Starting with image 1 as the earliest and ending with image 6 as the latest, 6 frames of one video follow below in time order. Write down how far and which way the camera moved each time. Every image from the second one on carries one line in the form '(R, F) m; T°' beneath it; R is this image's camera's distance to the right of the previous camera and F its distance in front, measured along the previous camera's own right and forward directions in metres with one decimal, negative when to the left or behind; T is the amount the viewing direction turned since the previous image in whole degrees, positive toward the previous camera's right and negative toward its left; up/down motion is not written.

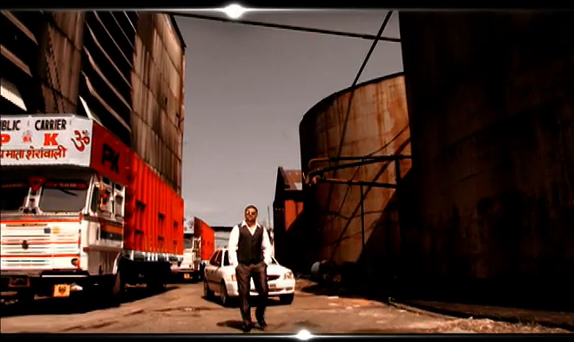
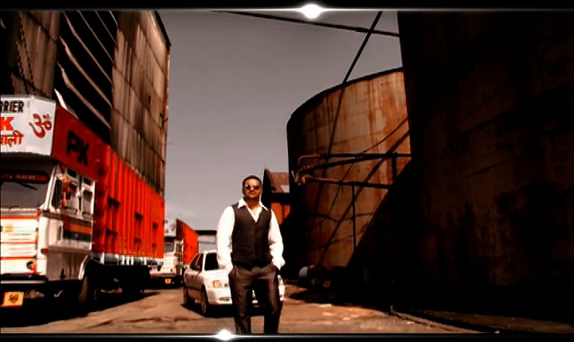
(-0.1, +1.2) m; +2°
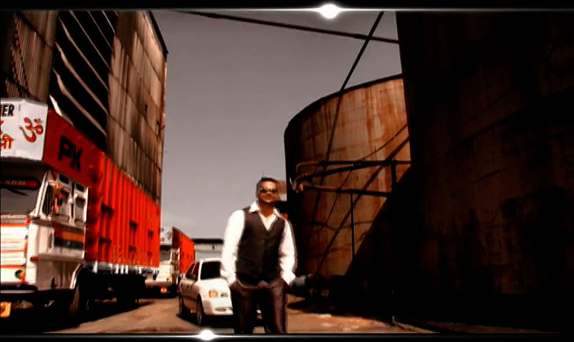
(0.0, +0.3) m; 0°
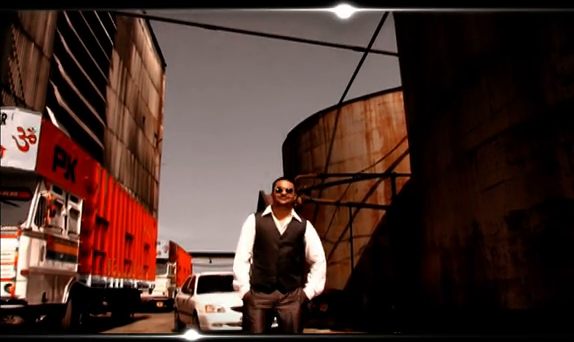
(0.0, +0.2) m; 0°
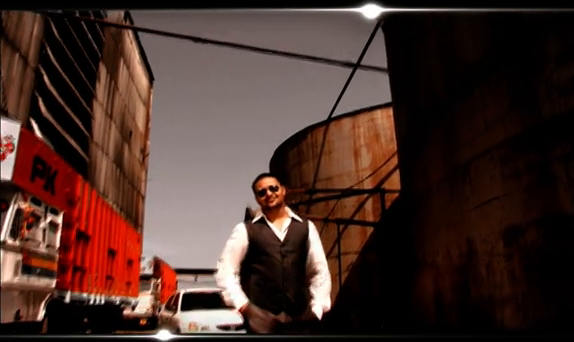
(0.0, +0.3) m; +2°
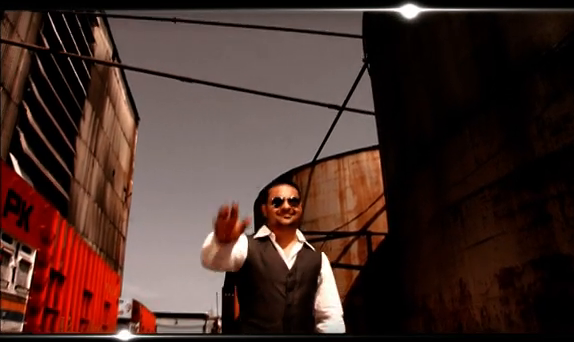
(0.0, +0.3) m; +2°
